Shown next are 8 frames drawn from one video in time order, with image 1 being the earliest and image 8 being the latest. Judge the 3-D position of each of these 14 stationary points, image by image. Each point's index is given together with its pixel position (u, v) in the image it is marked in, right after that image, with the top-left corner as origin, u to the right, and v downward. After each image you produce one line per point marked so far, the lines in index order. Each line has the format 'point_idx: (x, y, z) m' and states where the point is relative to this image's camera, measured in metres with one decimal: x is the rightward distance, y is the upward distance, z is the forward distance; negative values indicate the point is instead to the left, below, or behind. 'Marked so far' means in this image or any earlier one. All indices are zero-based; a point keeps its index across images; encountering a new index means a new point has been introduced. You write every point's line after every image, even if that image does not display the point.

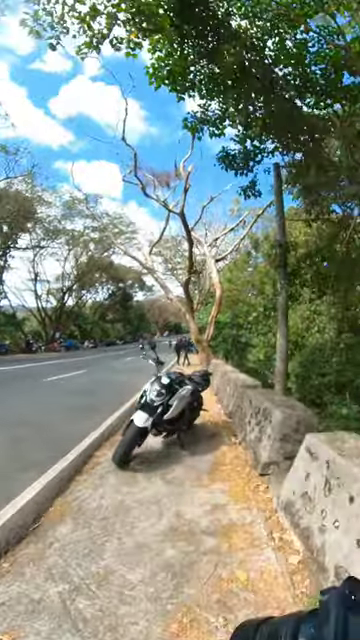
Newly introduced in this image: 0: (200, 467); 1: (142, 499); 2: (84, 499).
0: (+0.2, -1.6, +5.5) m
1: (-0.3, -1.6, +4.6) m
2: (-0.9, -1.6, +4.6) m
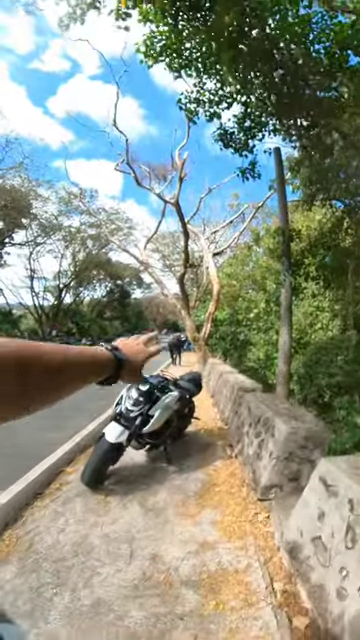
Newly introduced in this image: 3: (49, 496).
0: (+0.1, -1.5, +4.6) m
1: (-0.5, -1.5, +3.7) m
2: (-1.0, -1.5, +3.7) m
3: (-1.1, -1.5, +4.3) m
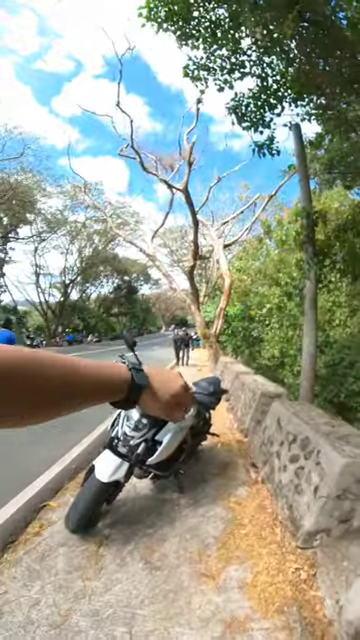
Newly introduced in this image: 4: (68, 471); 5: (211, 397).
0: (+0.2, -1.4, +3.6) m
1: (-0.4, -1.5, +2.7) m
2: (-0.9, -1.5, +2.7) m
3: (-1.0, -1.4, +3.3) m
4: (-1.0, -1.3, +4.6) m
5: (+0.3, -0.6, +4.4) m
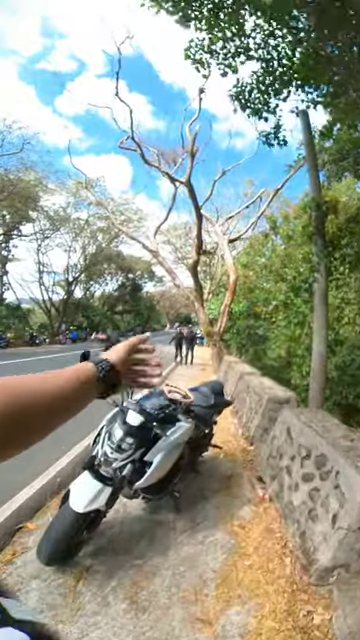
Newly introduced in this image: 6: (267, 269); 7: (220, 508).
0: (+0.1, -1.4, +3.1) m
1: (-0.4, -1.5, +2.2) m
2: (-1.0, -1.5, +2.3) m
3: (-1.0, -1.4, +2.9) m
4: (-1.0, -1.3, +4.2) m
5: (+0.2, -0.6, +3.9) m
6: (+2.3, +1.3, +13.8) m
7: (+0.3, -1.4, +3.8) m
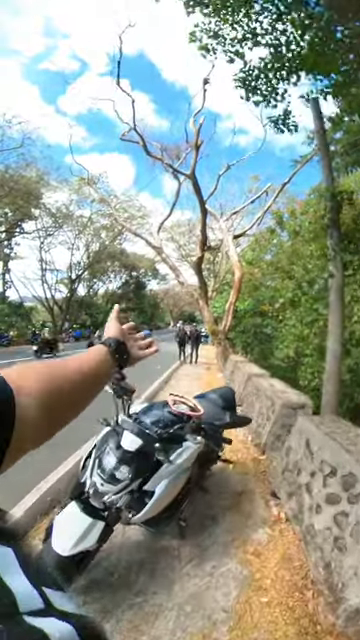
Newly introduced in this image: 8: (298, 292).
0: (+0.2, -1.4, +2.7) m
1: (-0.4, -1.5, +1.8) m
2: (-0.9, -1.5, +1.8) m
3: (-1.0, -1.4, +2.5) m
4: (-1.0, -1.3, +3.7) m
5: (+0.3, -0.6, +3.5) m
6: (+2.4, +1.4, +13.3) m
7: (+0.3, -1.4, +3.4) m
8: (+2.5, +0.6, +11.1) m
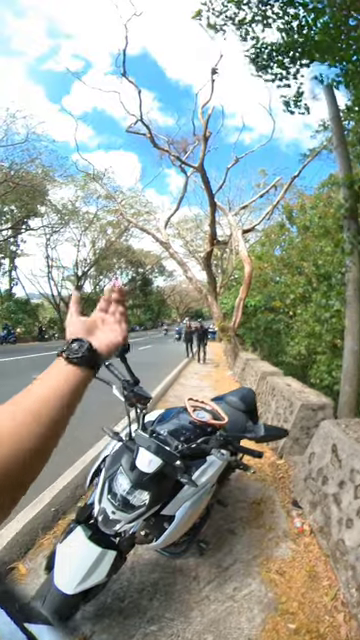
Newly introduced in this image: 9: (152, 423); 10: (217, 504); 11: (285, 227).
0: (+0.2, -1.4, +2.4) m
1: (-0.3, -1.5, +1.6) m
2: (-0.9, -1.5, +1.6) m
3: (-0.9, -1.4, +2.2) m
4: (-0.9, -1.3, +3.5) m
5: (+0.4, -0.6, +3.2) m
6: (+2.6, +1.5, +13.0) m
7: (+0.4, -1.3, +3.1) m
8: (+2.7, +0.7, +10.8) m
9: (-0.2, -0.6, +2.9) m
10: (+0.3, -1.3, +3.6) m
11: (+2.6, +2.2, +12.3) m
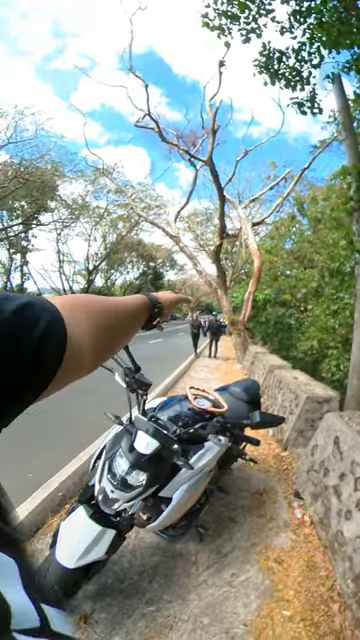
0: (+0.2, -1.4, +2.4) m
1: (-0.4, -1.5, +1.6) m
2: (-0.9, -1.5, +1.7) m
3: (-0.9, -1.4, +2.3) m
4: (-0.9, -1.3, +3.6) m
5: (+0.4, -0.6, +3.2) m
6: (+2.8, +1.6, +12.9) m
7: (+0.4, -1.3, +3.1) m
8: (+2.9, +0.8, +10.8) m
9: (-0.2, -0.5, +2.9) m
10: (+0.3, -1.2, +3.7) m
11: (+2.8, +2.4, +12.3) m
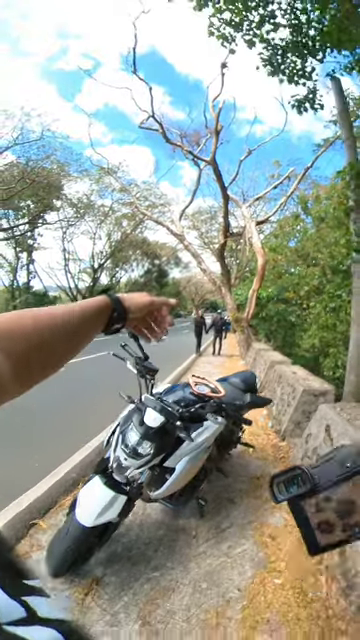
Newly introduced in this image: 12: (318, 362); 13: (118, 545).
0: (+0.2, -1.4, +2.7) m
1: (-0.4, -1.4, +1.9) m
2: (-0.9, -1.5, +2.0) m
3: (-0.9, -1.4, +2.6) m
4: (-0.8, -1.2, +3.9) m
5: (+0.4, -0.5, +3.5) m
6: (+2.9, +1.7, +13.2) m
7: (+0.4, -1.3, +3.4) m
8: (+3.0, +0.9, +11.0) m
9: (-0.1, -0.5, +3.2) m
10: (+0.3, -1.2, +4.0) m
11: (+2.9, +2.5, +12.5) m
12: (+3.2, -1.0, +12.1) m
13: (-0.4, -1.3, +2.9) m
